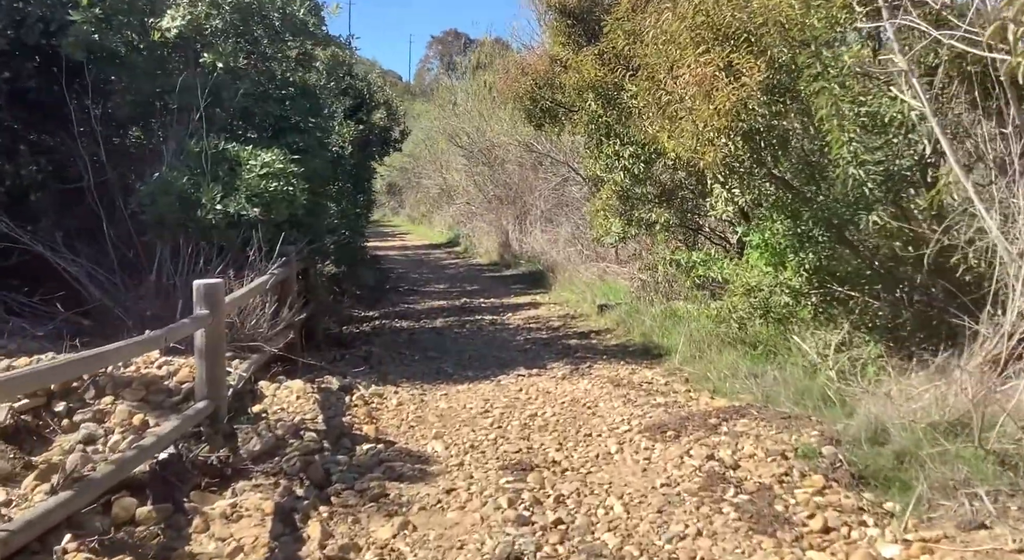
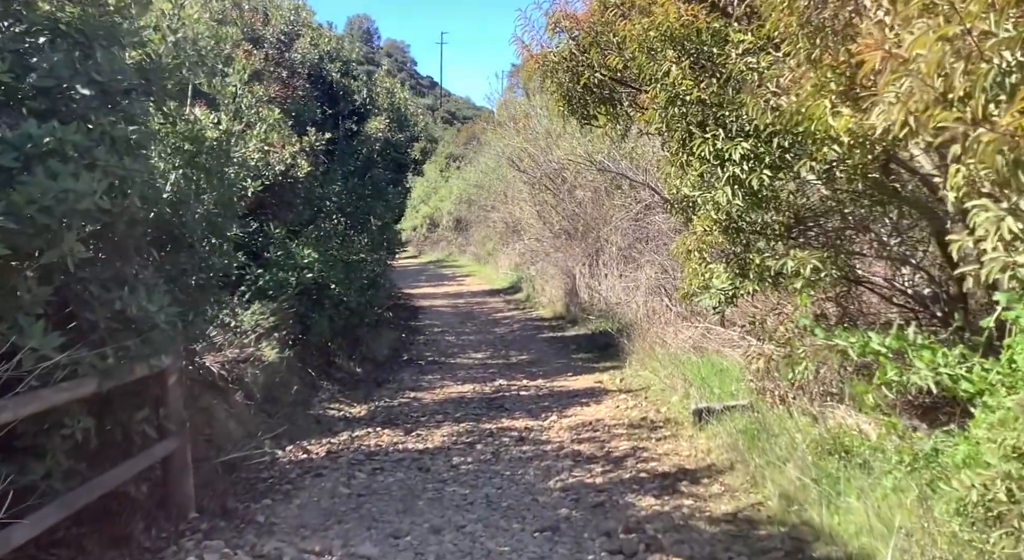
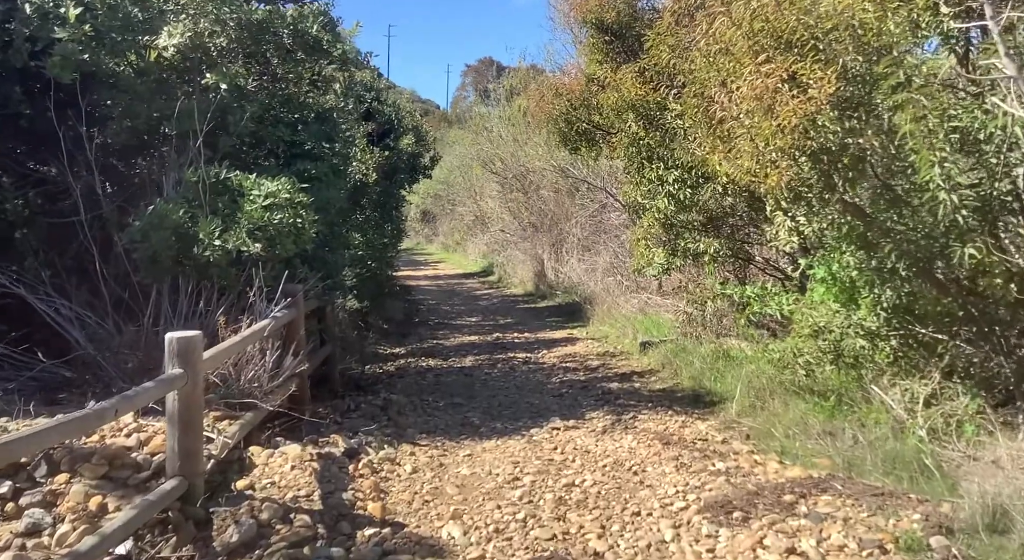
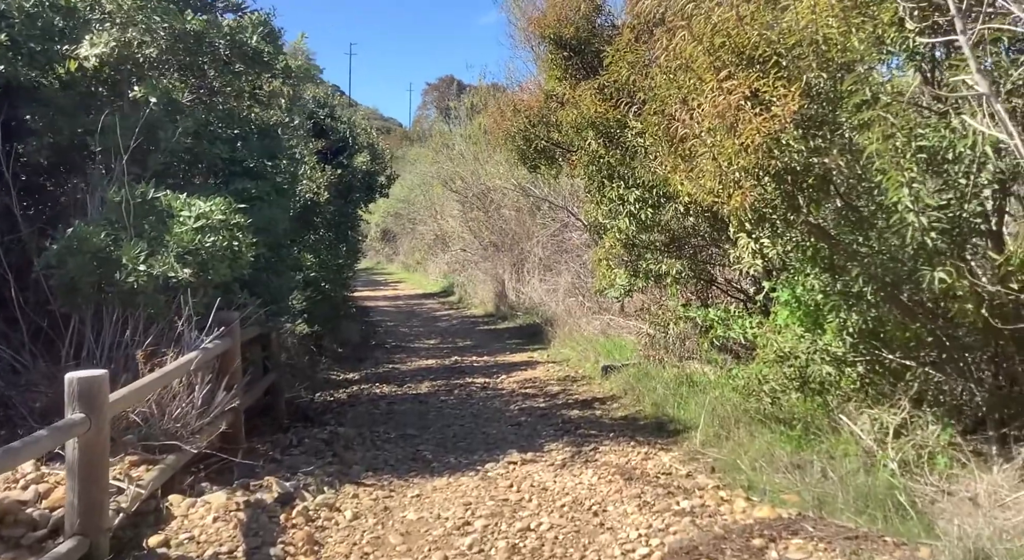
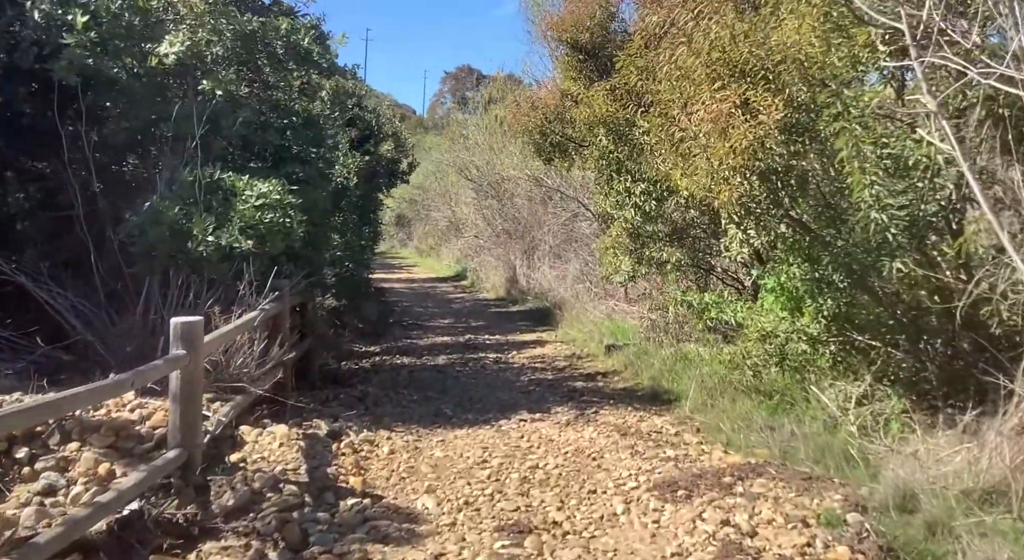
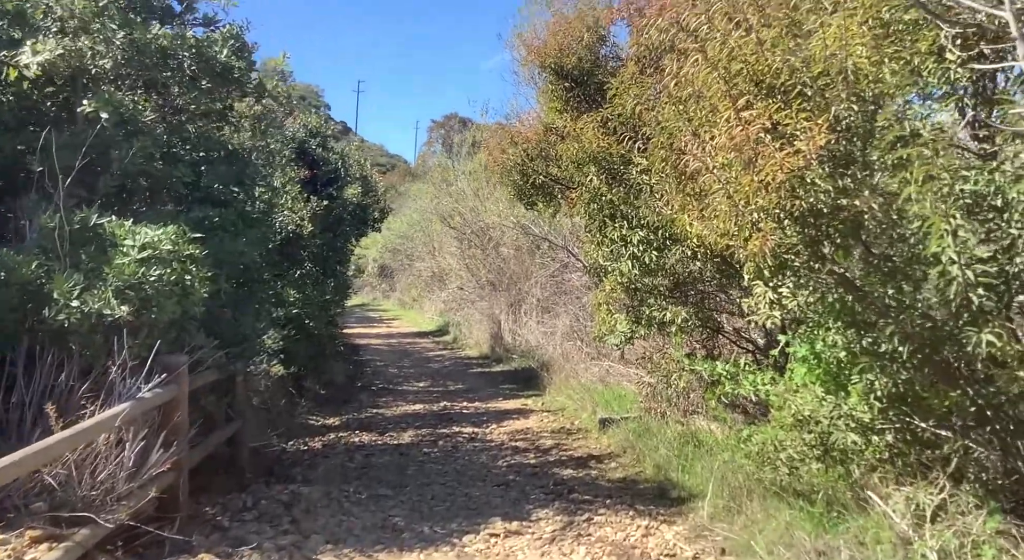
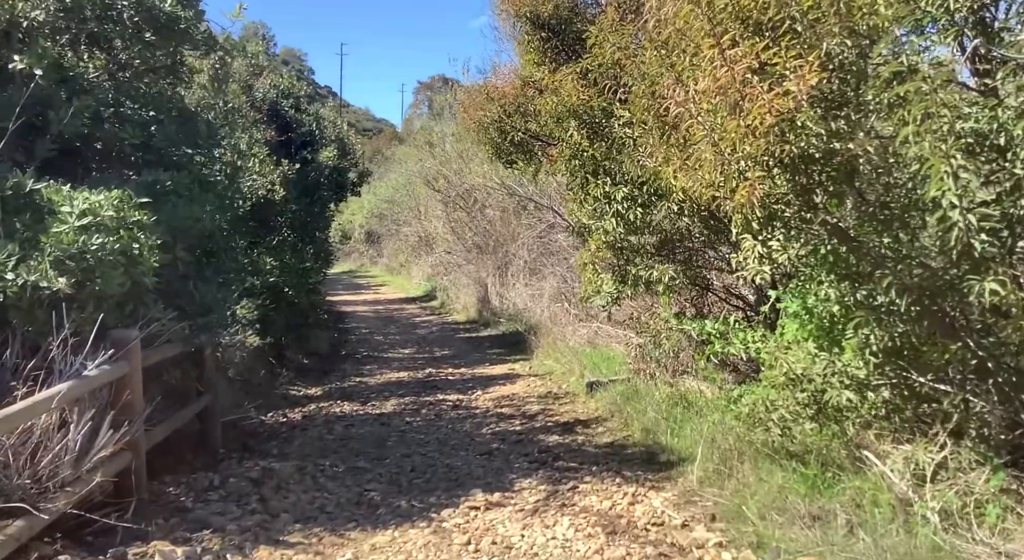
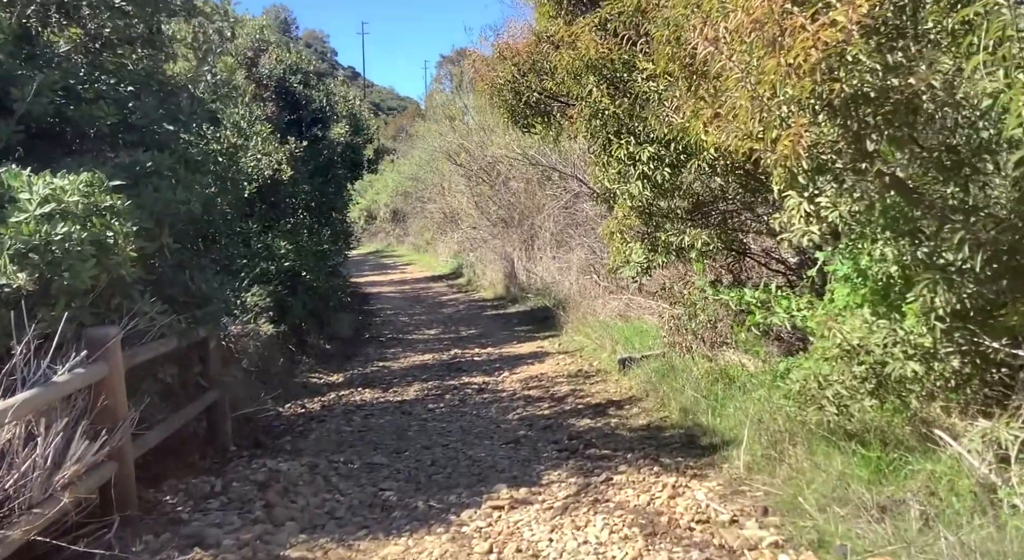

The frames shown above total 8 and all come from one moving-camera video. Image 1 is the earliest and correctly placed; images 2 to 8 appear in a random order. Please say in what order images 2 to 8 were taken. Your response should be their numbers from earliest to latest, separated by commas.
5, 3, 4, 6, 7, 8, 2
